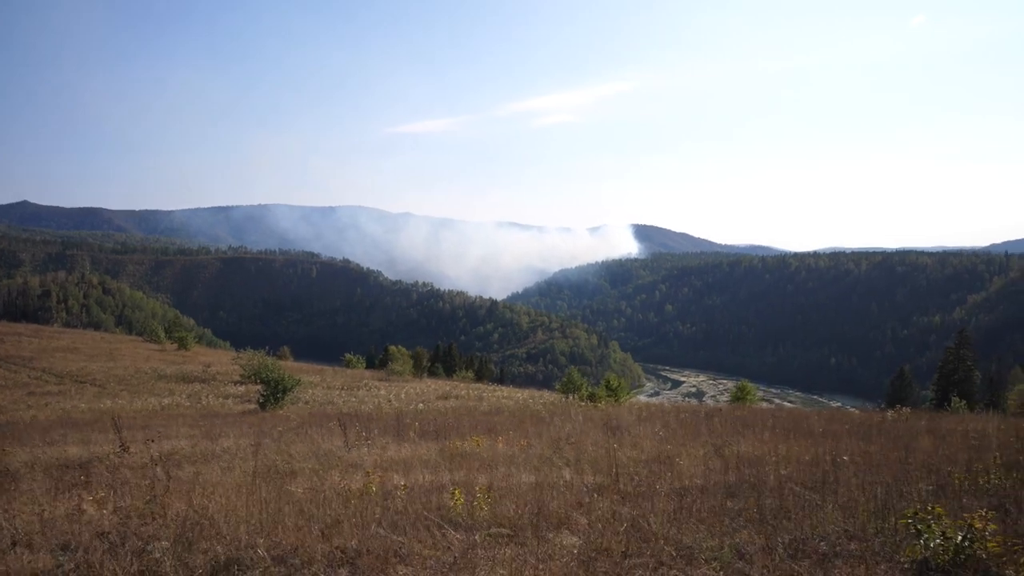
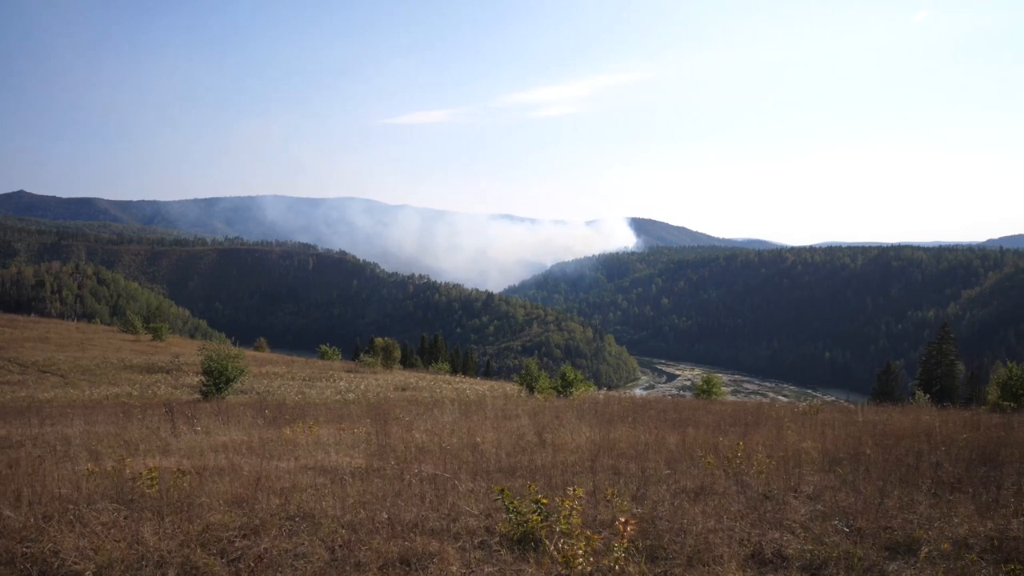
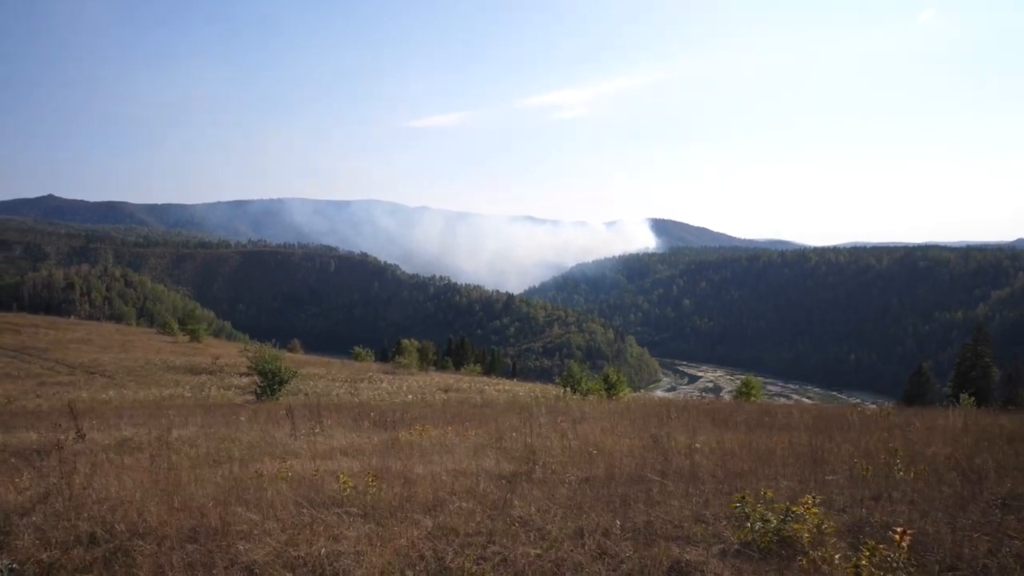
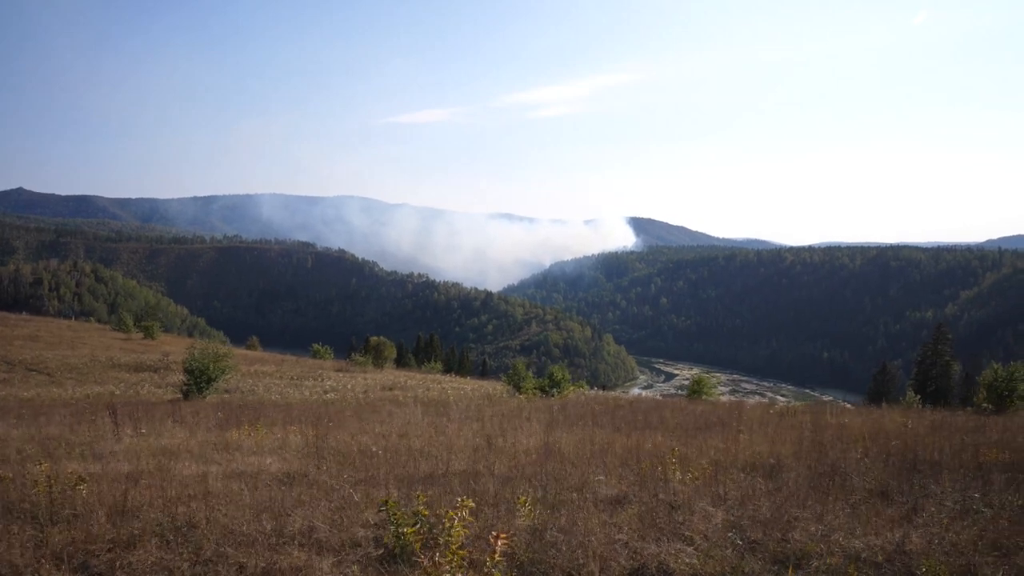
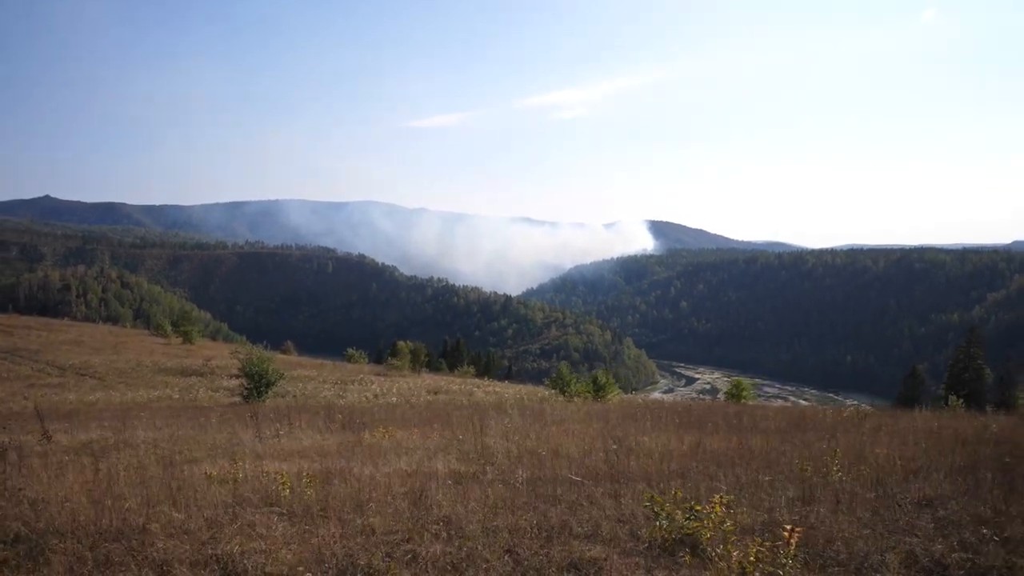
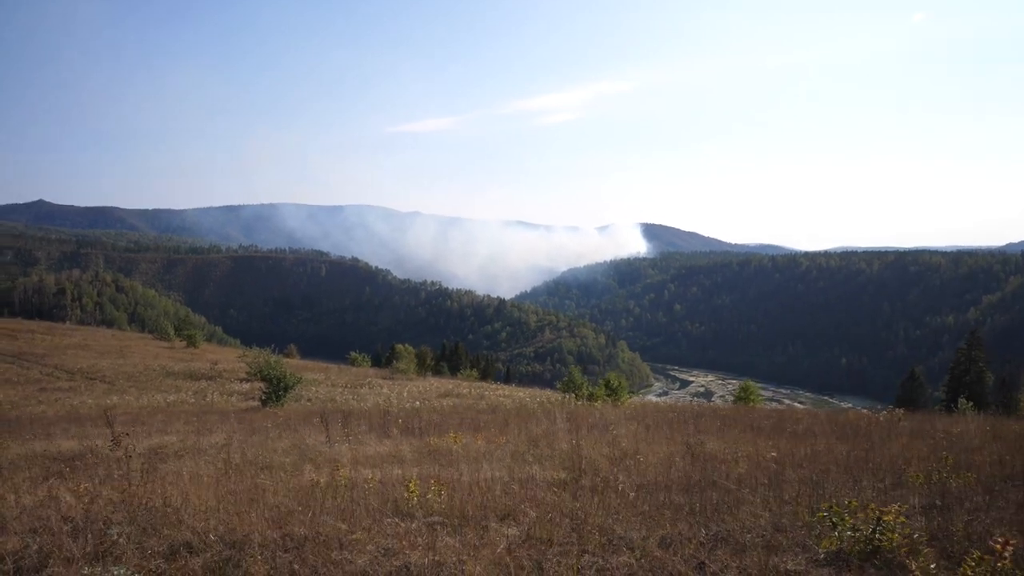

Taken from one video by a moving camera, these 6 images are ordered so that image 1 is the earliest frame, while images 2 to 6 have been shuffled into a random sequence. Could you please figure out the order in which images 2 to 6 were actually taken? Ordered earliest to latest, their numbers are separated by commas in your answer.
6, 3, 5, 2, 4
